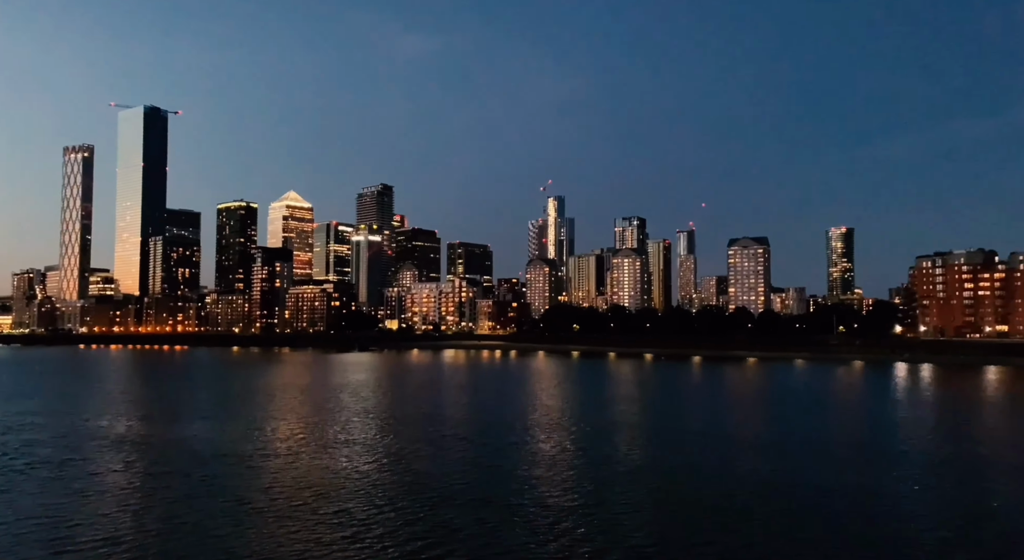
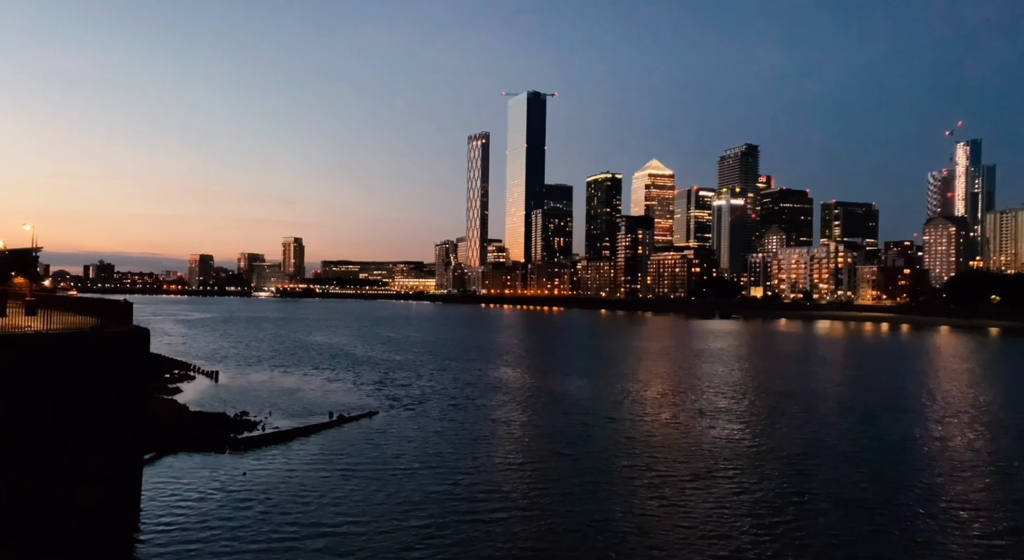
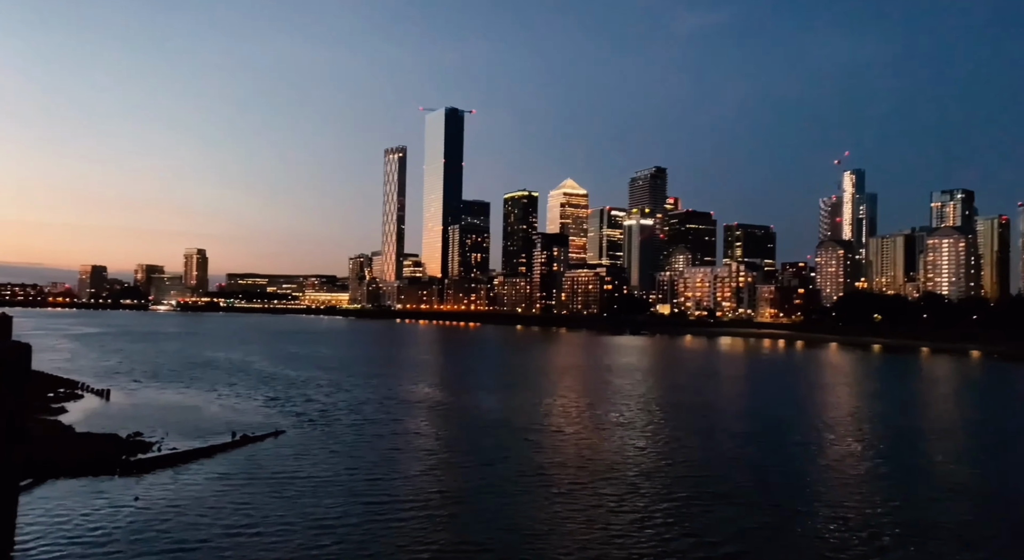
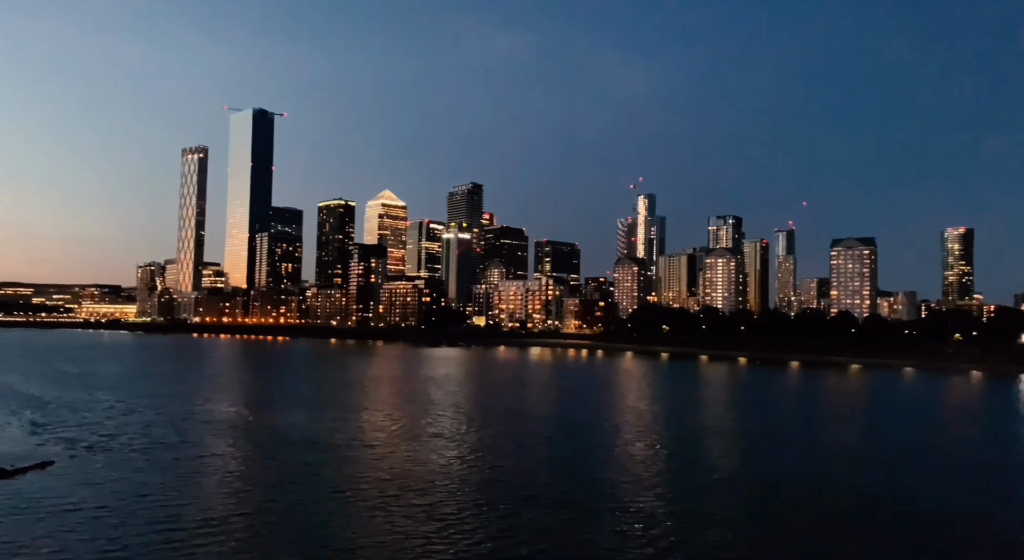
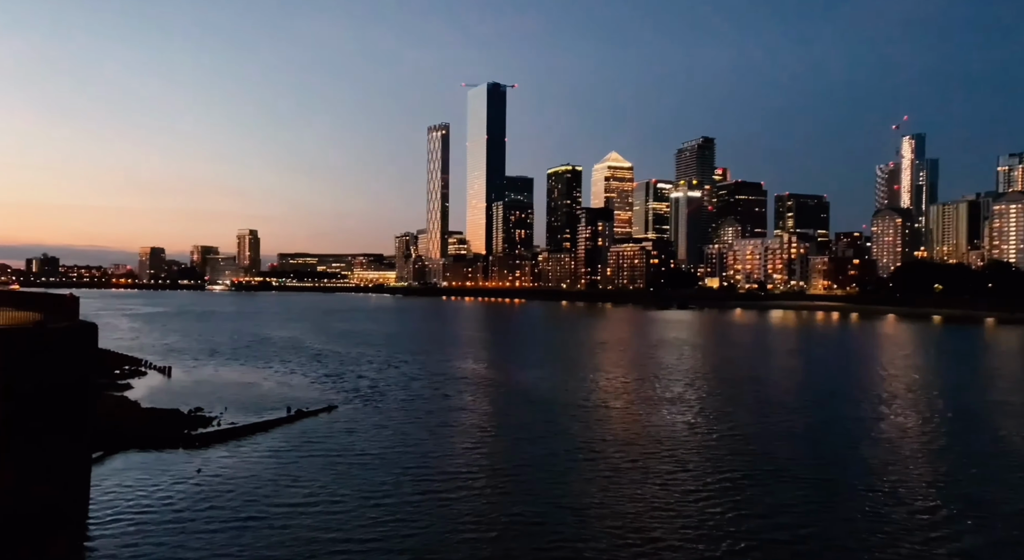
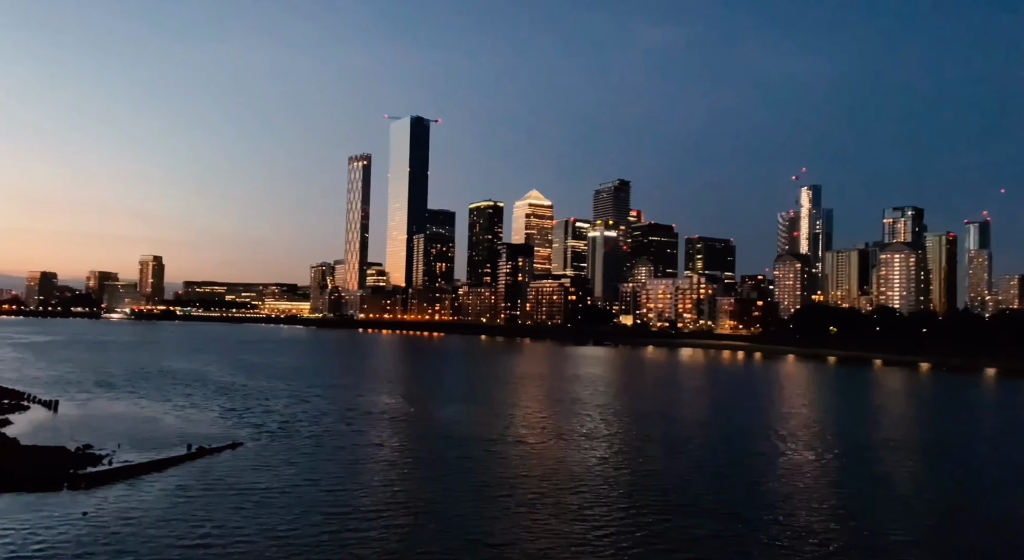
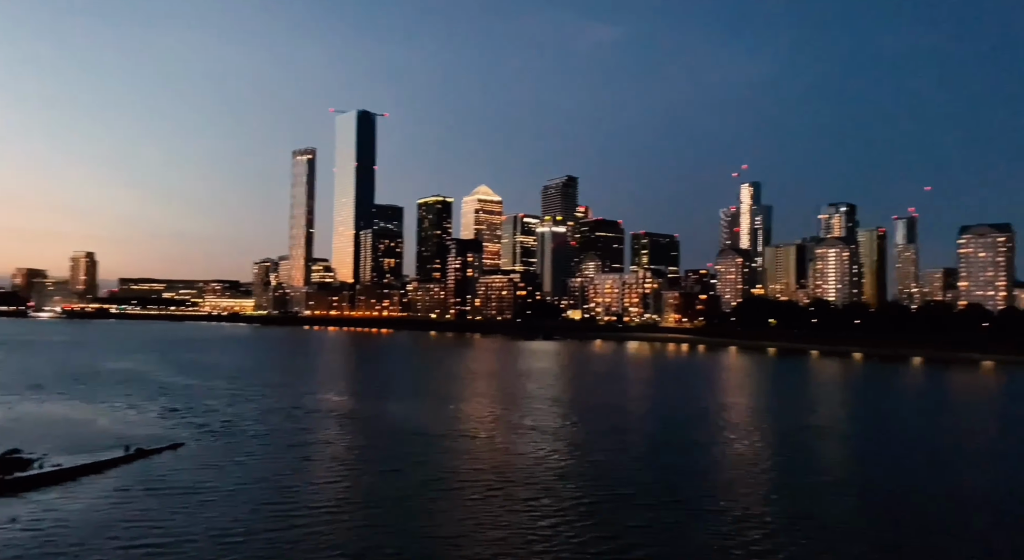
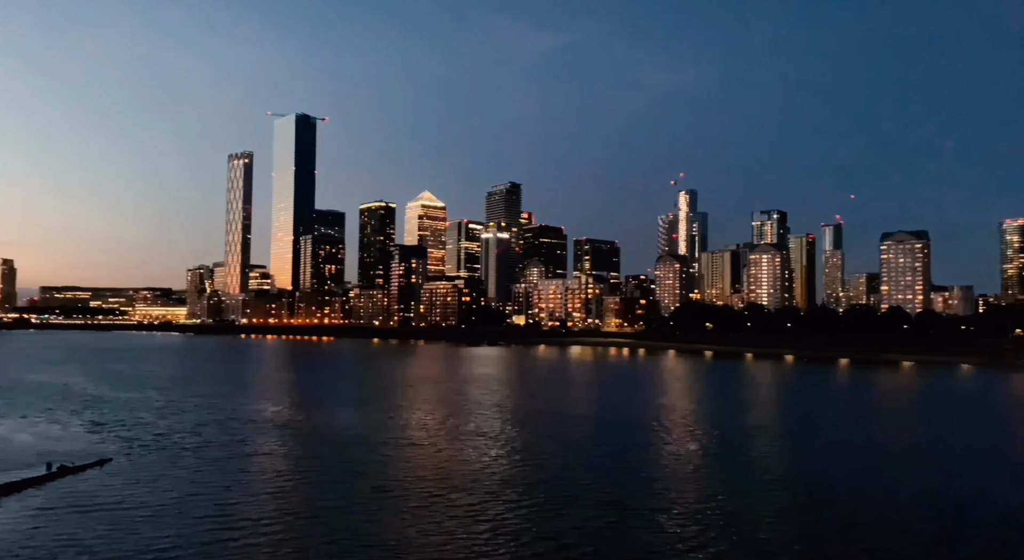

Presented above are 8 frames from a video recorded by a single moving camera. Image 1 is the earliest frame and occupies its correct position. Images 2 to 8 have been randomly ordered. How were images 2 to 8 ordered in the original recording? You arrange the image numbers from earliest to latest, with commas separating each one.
4, 8, 7, 6, 3, 5, 2
